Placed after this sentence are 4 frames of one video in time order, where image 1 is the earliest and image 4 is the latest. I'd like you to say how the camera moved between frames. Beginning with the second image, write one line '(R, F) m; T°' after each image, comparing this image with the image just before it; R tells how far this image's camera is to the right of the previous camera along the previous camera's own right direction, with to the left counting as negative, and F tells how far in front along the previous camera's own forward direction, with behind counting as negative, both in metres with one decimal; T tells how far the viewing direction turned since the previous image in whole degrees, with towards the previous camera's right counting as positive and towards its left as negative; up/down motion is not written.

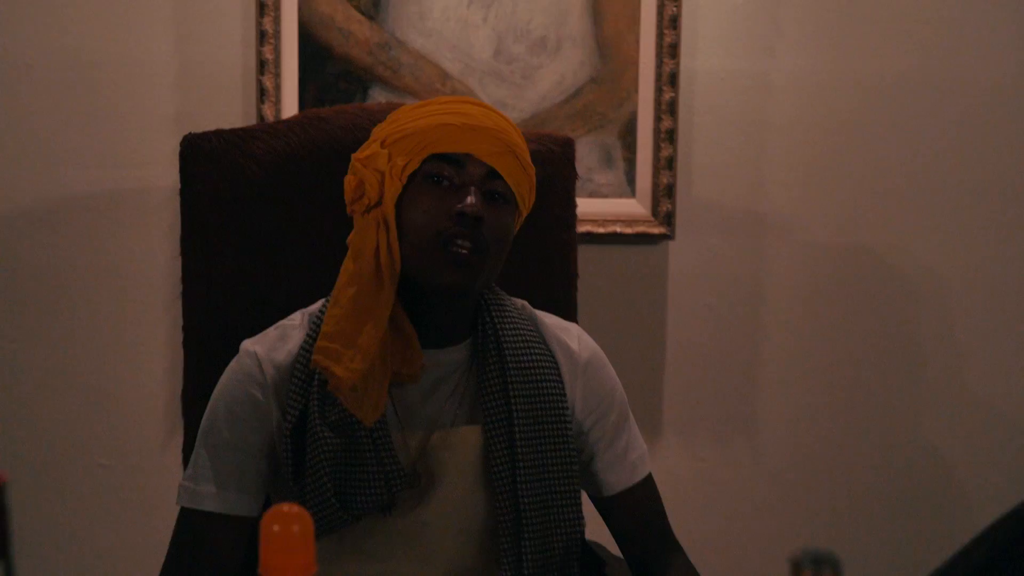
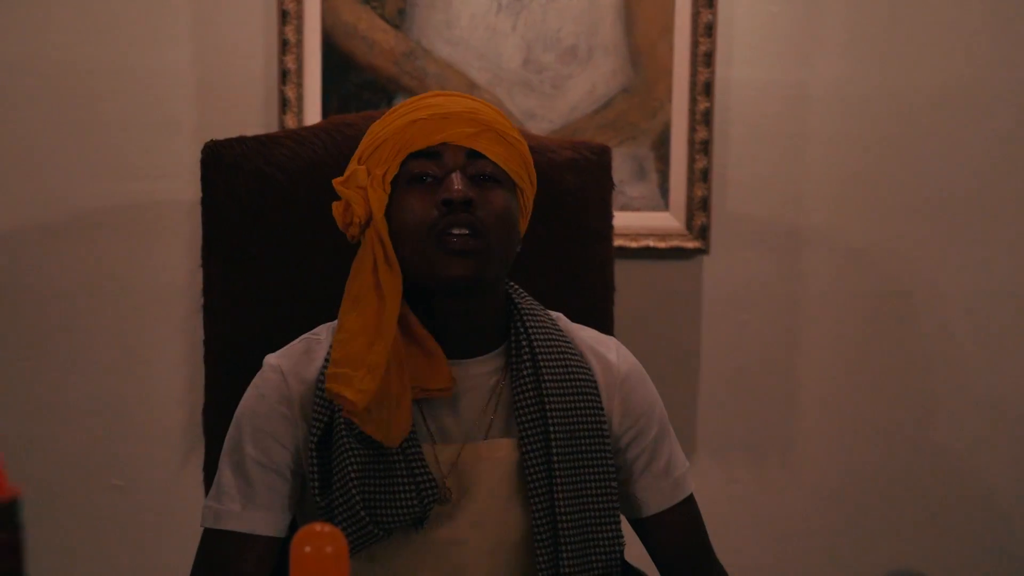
(0.0, 0.0) m; -1°
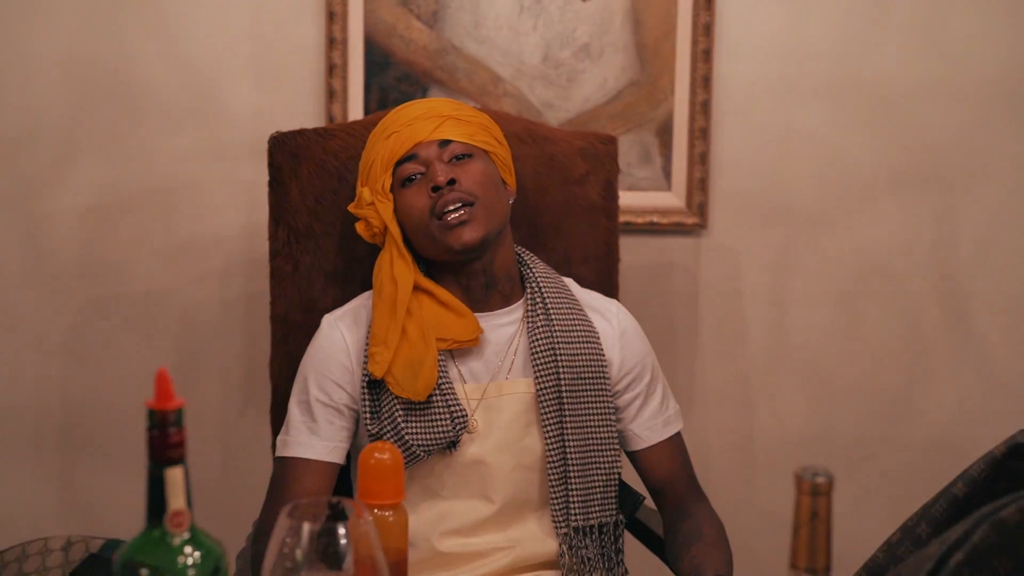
(0.0, -0.2) m; -1°
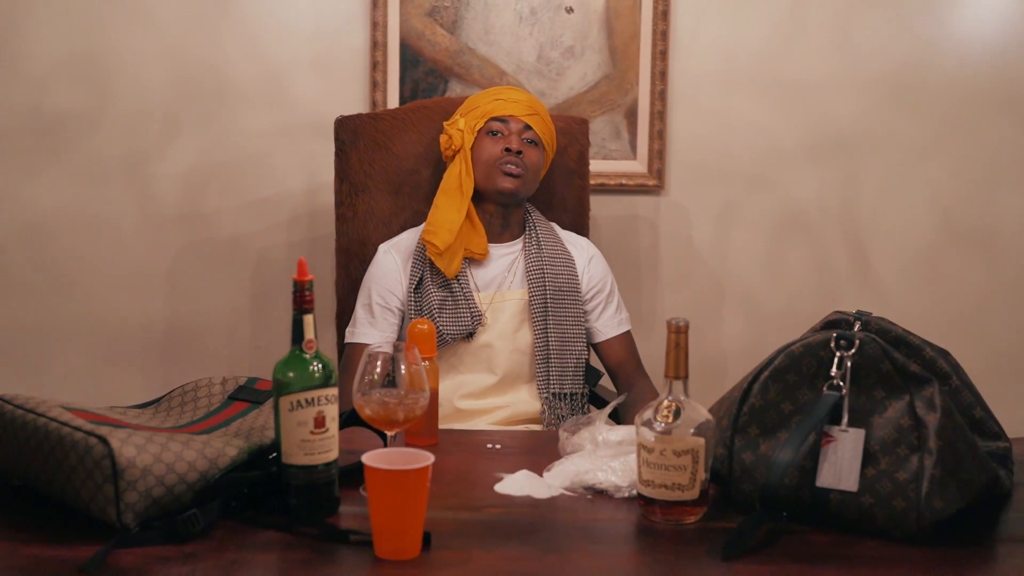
(0.0, -0.5) m; -1°
